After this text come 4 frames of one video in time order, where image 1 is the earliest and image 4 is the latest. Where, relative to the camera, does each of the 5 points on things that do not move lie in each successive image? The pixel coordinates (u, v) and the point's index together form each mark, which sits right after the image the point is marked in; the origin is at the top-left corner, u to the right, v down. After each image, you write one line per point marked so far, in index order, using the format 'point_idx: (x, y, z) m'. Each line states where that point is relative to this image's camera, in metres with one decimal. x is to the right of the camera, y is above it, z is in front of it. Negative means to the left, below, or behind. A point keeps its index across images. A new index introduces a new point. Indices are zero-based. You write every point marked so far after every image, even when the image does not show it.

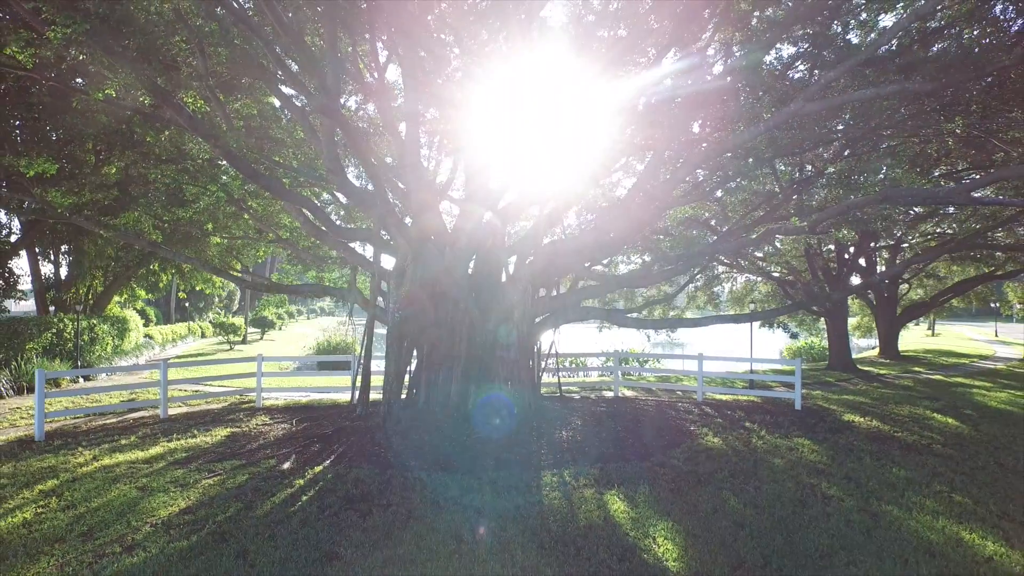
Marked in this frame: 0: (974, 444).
0: (+7.3, -2.5, +7.6) m
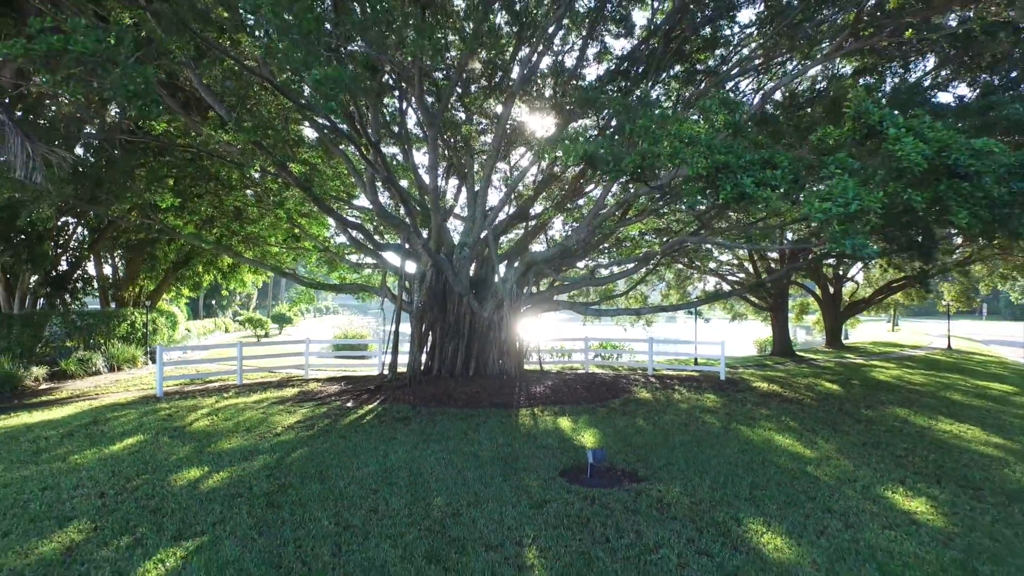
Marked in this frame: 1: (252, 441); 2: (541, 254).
0: (+7.1, -2.4, +10.5) m
1: (-3.5, -2.1, +6.5) m
2: (+0.7, +0.8, +11.3) m
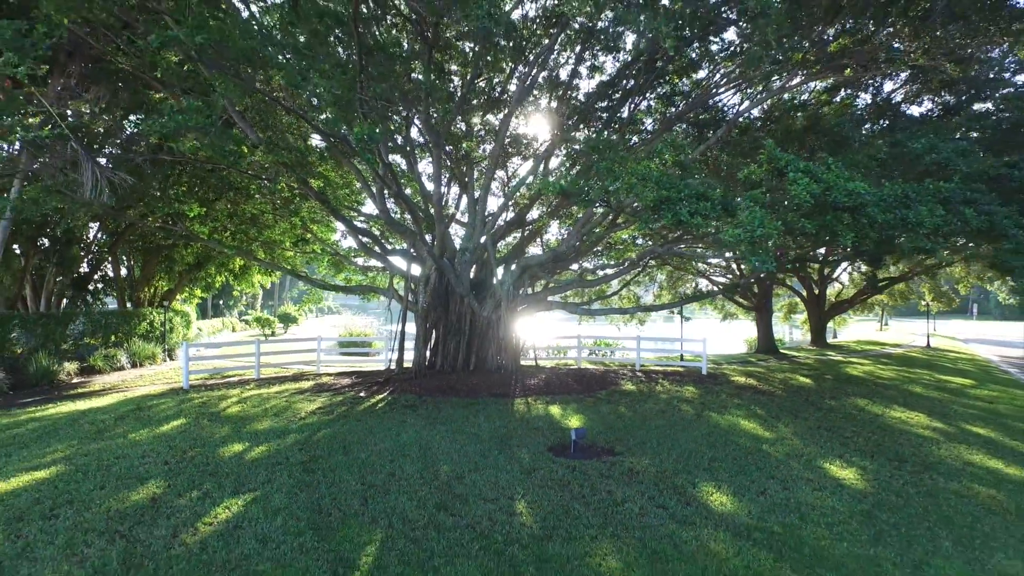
0: (+7.0, -2.5, +11.5) m
1: (-3.6, -2.1, +7.5) m
2: (+0.6, +0.8, +12.3) m
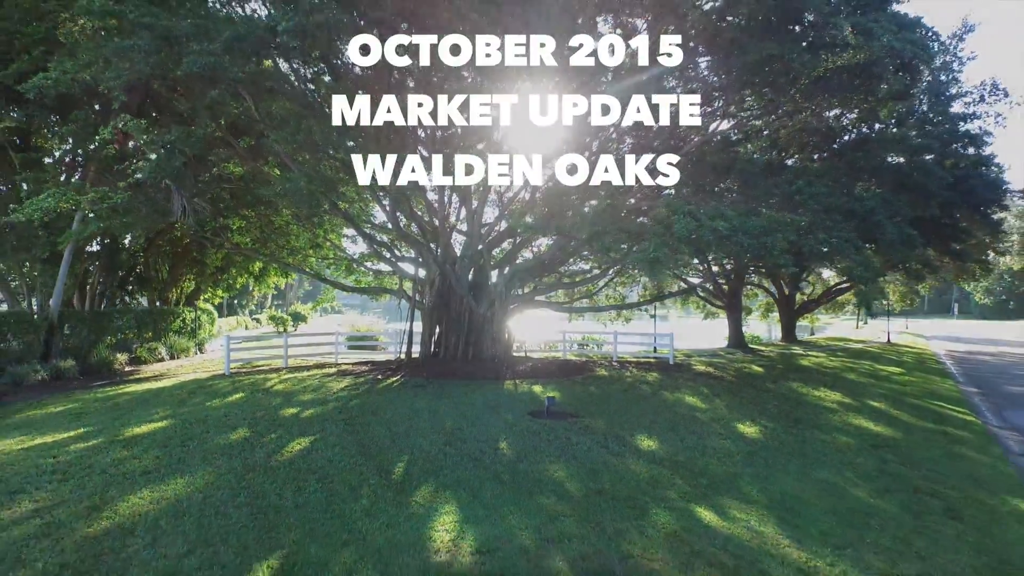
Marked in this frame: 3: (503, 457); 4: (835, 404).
0: (+6.8, -2.5, +13.5) m
1: (-3.8, -2.1, +9.5) m
2: (+0.4, +0.7, +14.3) m
3: (-0.1, -2.2, +6.4) m
4: (+6.8, -2.4, +10.1) m
